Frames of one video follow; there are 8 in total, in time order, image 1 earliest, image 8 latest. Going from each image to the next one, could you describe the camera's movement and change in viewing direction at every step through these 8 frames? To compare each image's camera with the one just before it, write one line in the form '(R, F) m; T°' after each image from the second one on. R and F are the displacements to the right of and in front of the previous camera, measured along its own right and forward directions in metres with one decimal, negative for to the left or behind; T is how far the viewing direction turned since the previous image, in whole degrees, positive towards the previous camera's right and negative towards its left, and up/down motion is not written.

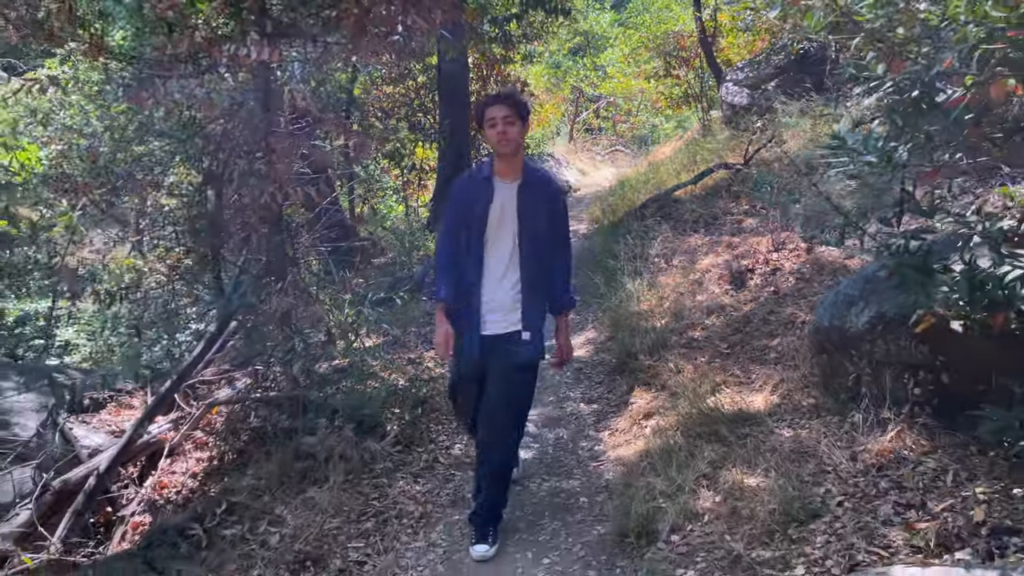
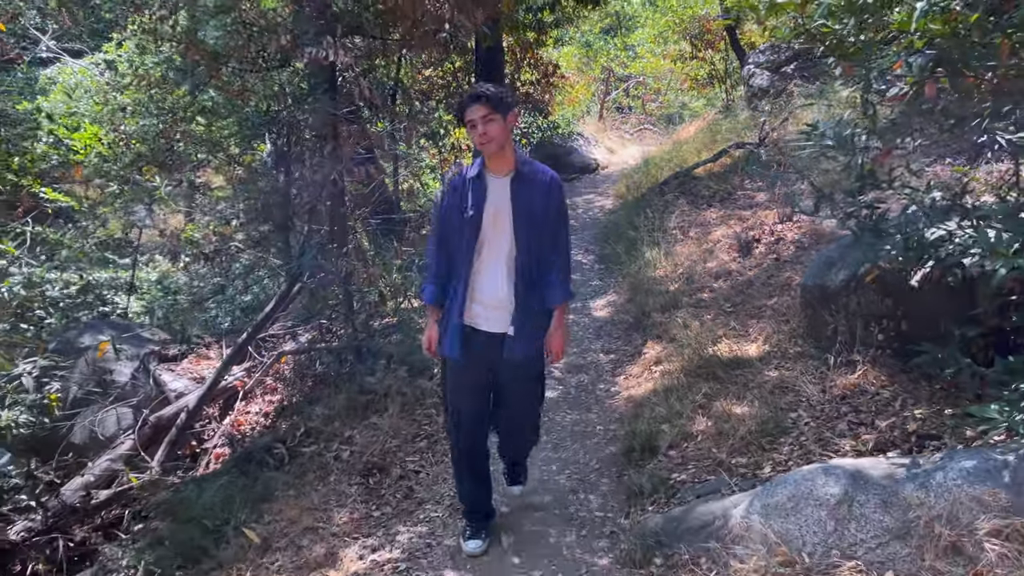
(0.0, -0.7) m; -2°
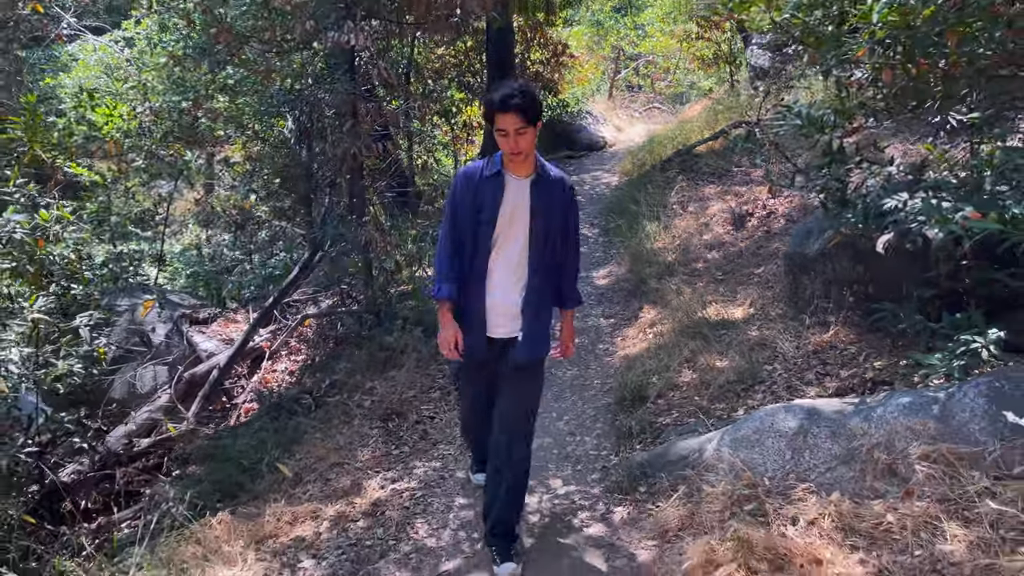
(0.0, -0.5) m; -1°
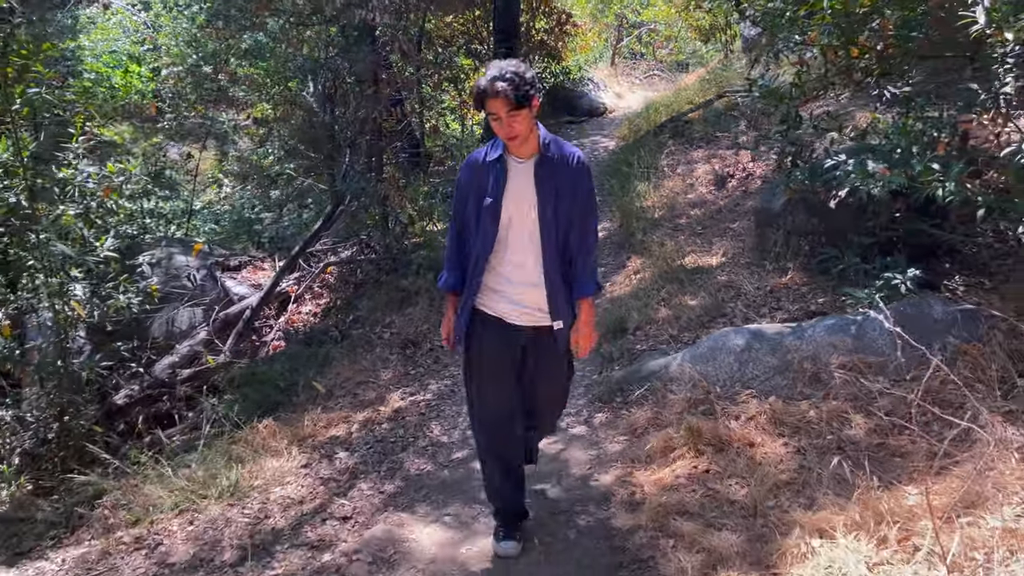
(0.0, -0.7) m; 0°
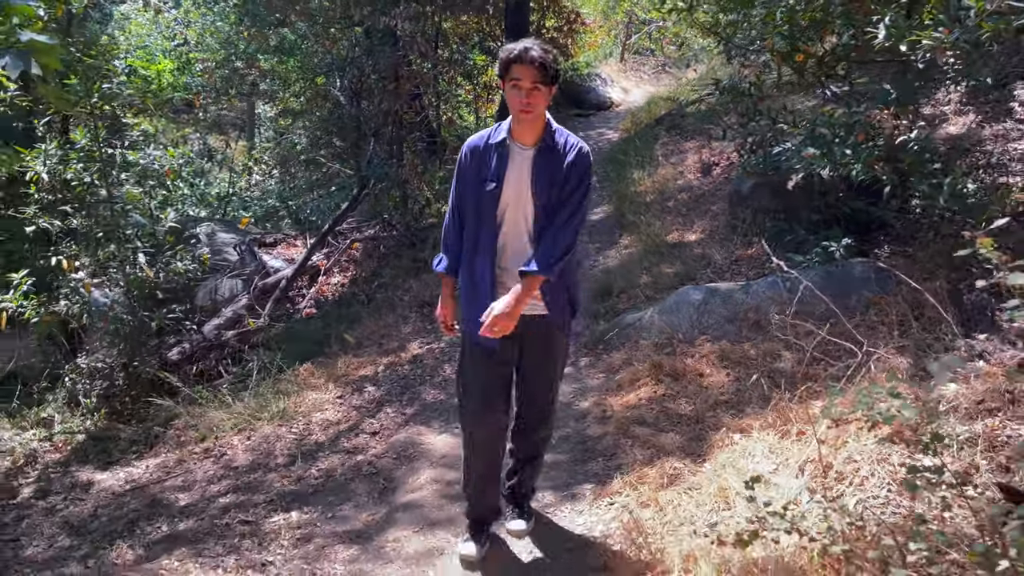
(+0.1, -0.9) m; -1°
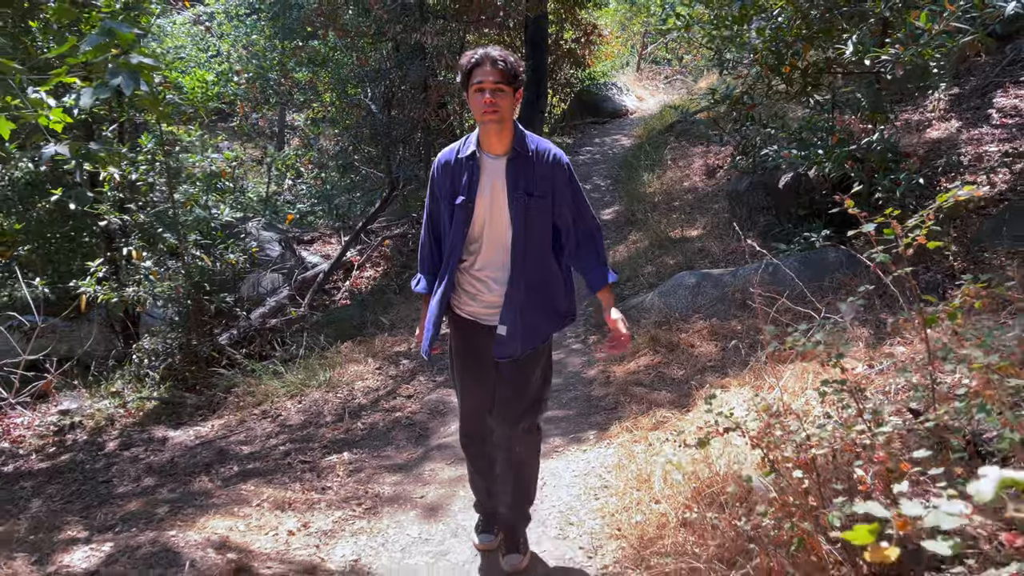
(0.0, -0.7) m; -1°
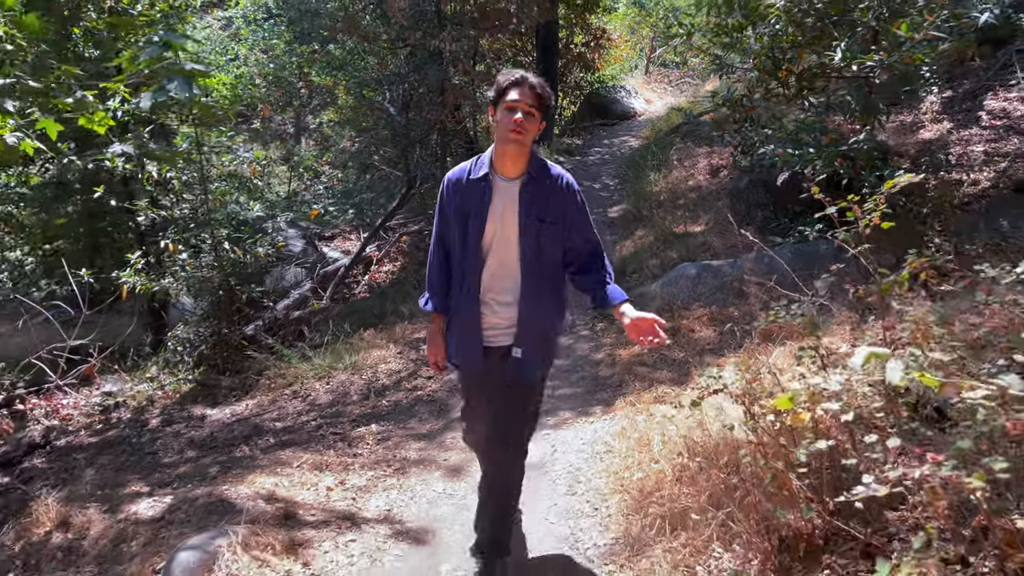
(0.0, -0.4) m; -1°
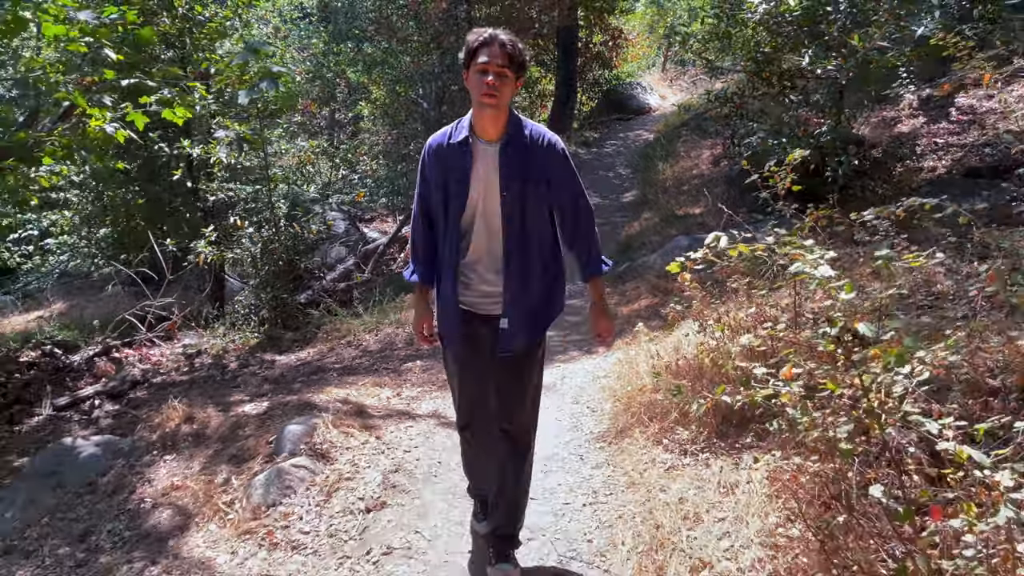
(0.0, -1.1) m; -1°
